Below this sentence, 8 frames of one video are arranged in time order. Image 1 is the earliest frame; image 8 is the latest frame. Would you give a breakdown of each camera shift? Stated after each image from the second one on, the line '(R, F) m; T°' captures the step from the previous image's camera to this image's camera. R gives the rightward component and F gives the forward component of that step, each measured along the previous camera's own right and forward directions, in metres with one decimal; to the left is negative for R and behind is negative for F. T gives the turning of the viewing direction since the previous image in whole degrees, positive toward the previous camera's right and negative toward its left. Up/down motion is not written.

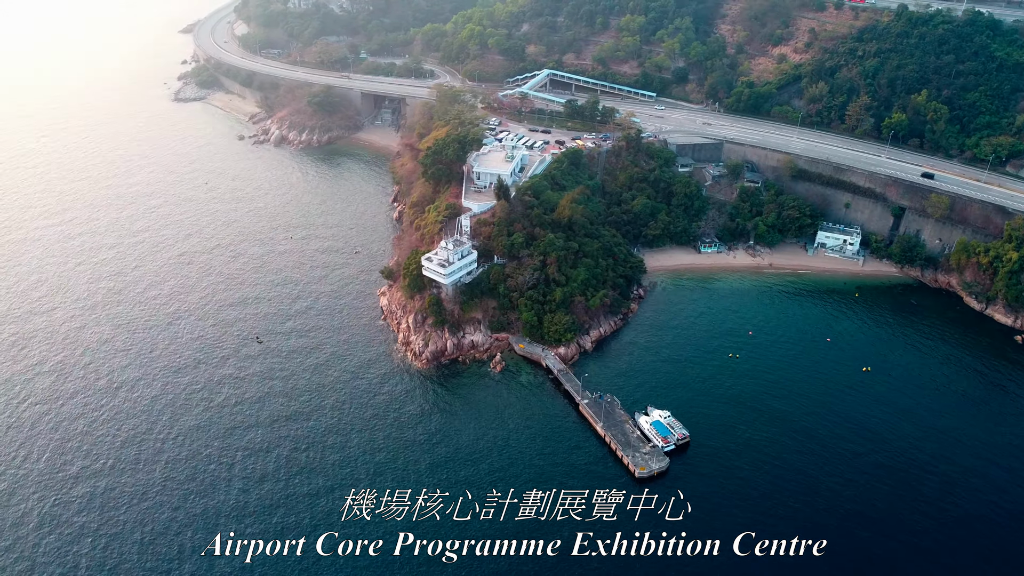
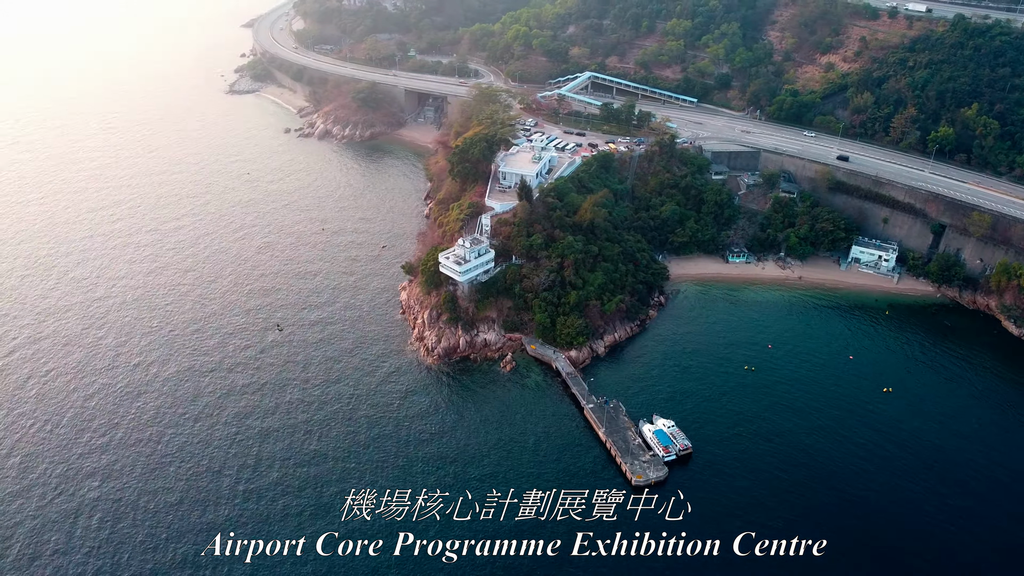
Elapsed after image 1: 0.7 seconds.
(+3.5, -0.1) m; -4°
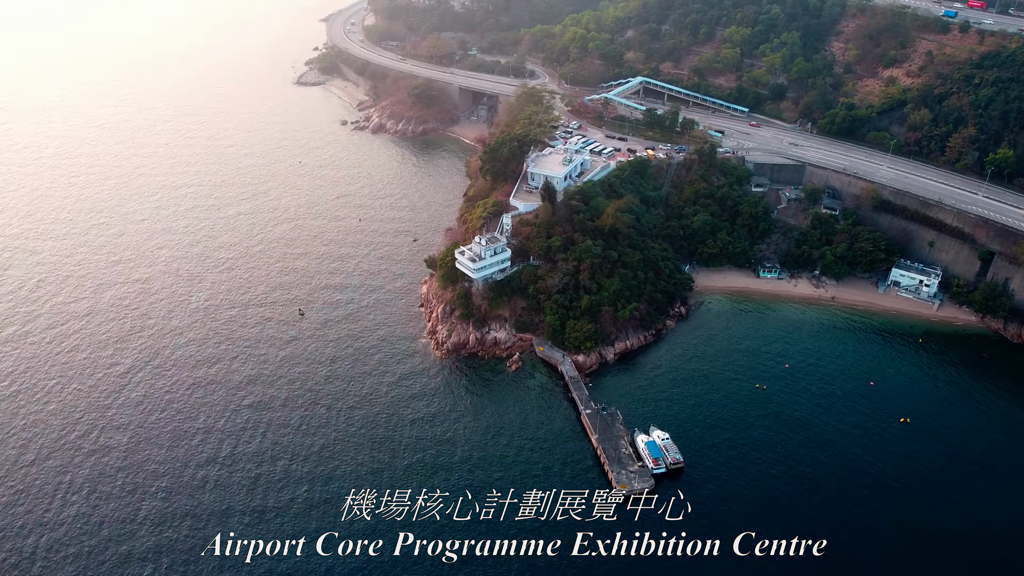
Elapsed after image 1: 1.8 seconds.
(+5.4, -0.1) m; -6°
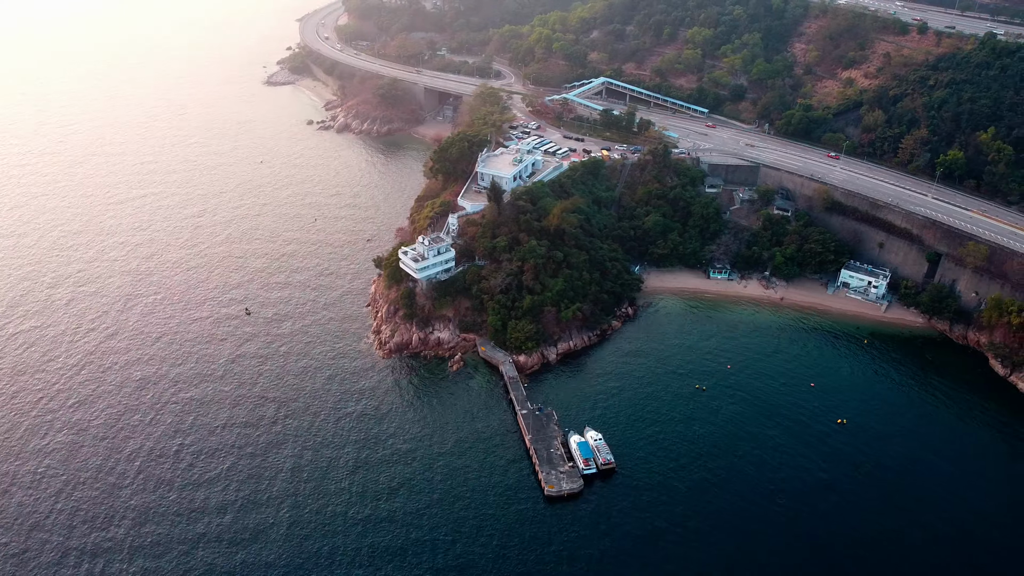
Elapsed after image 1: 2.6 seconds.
(+4.8, +0.9) m; +1°
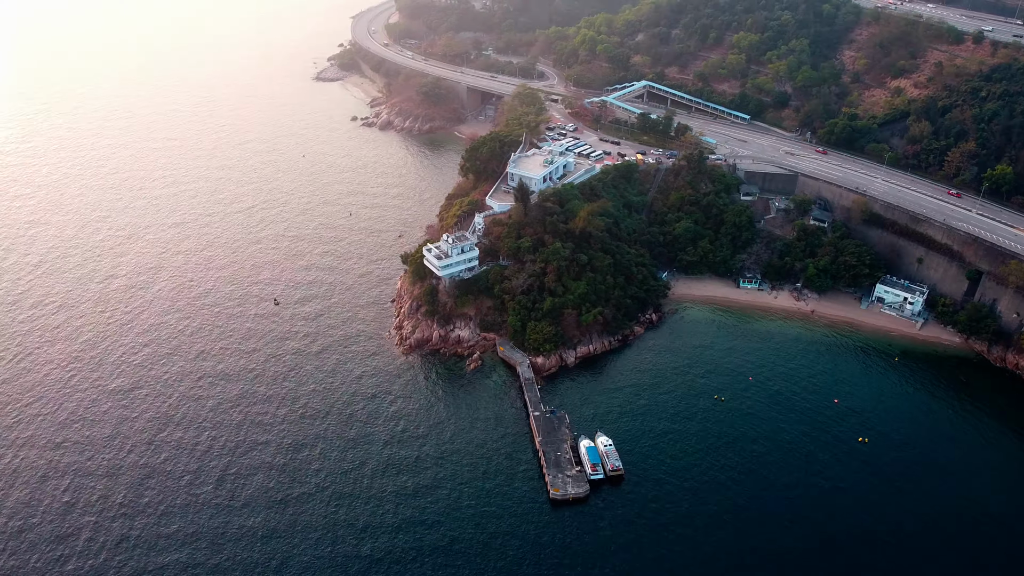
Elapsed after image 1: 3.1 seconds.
(+2.4, -0.3) m; -4°
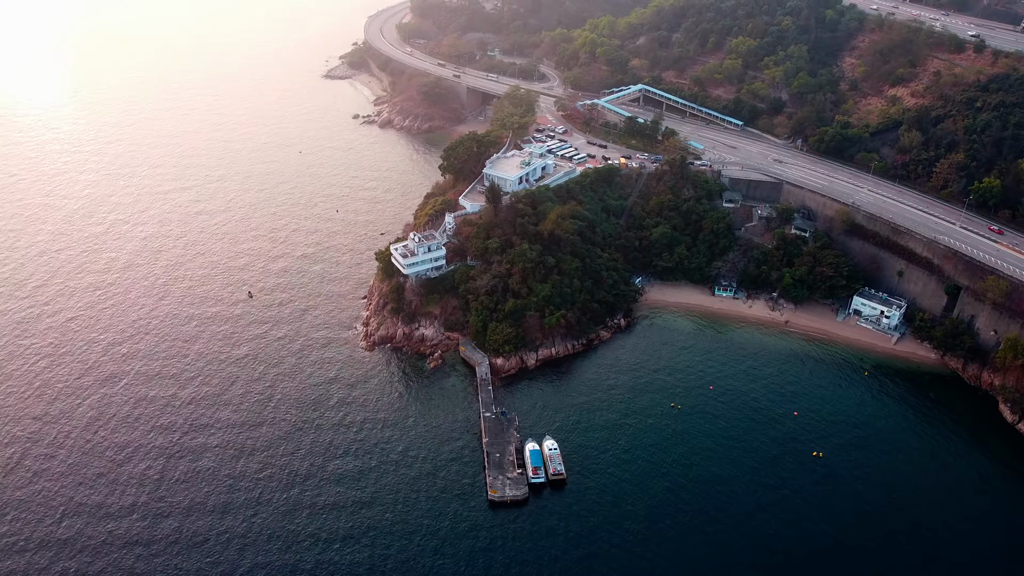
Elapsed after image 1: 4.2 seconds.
(+6.1, +0.5) m; -2°
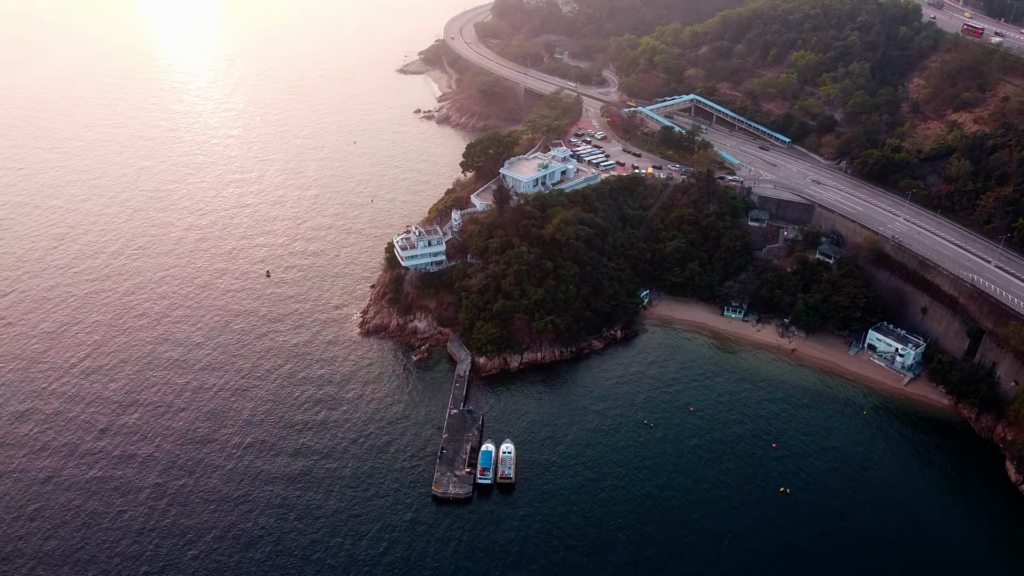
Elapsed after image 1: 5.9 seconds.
(+9.5, +0.2) m; -7°
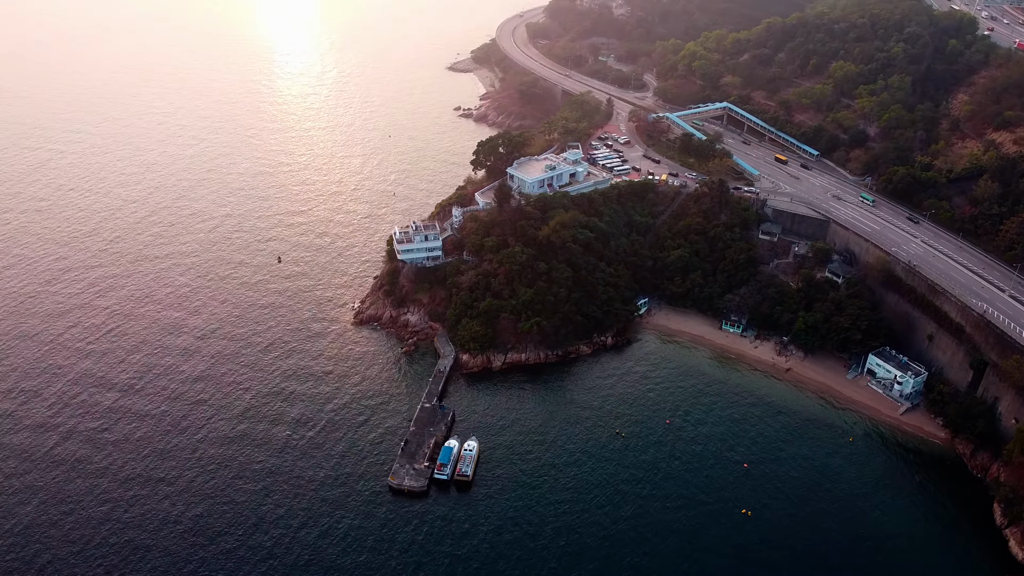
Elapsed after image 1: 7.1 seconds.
(+7.2, 0.0) m; -5°
